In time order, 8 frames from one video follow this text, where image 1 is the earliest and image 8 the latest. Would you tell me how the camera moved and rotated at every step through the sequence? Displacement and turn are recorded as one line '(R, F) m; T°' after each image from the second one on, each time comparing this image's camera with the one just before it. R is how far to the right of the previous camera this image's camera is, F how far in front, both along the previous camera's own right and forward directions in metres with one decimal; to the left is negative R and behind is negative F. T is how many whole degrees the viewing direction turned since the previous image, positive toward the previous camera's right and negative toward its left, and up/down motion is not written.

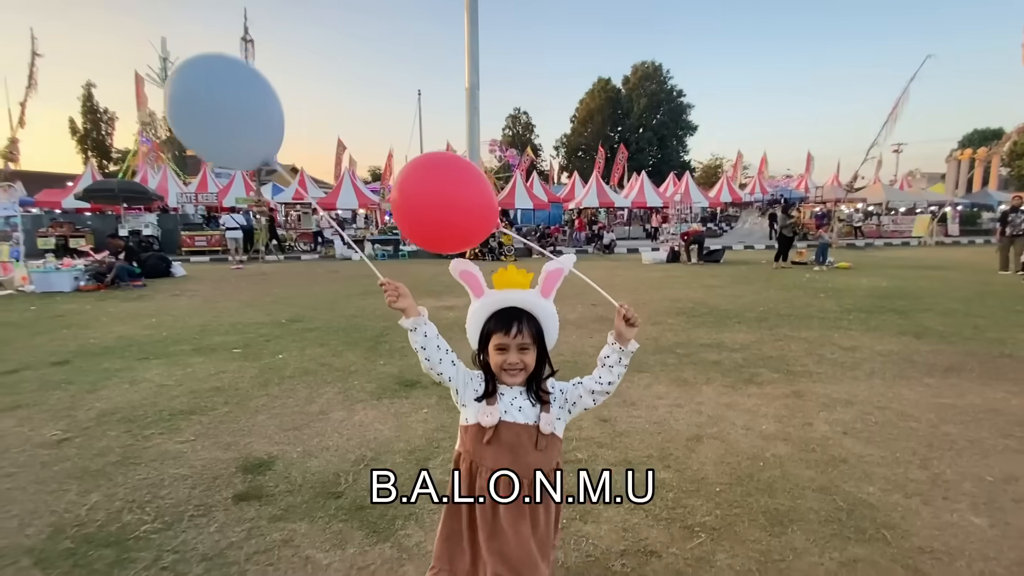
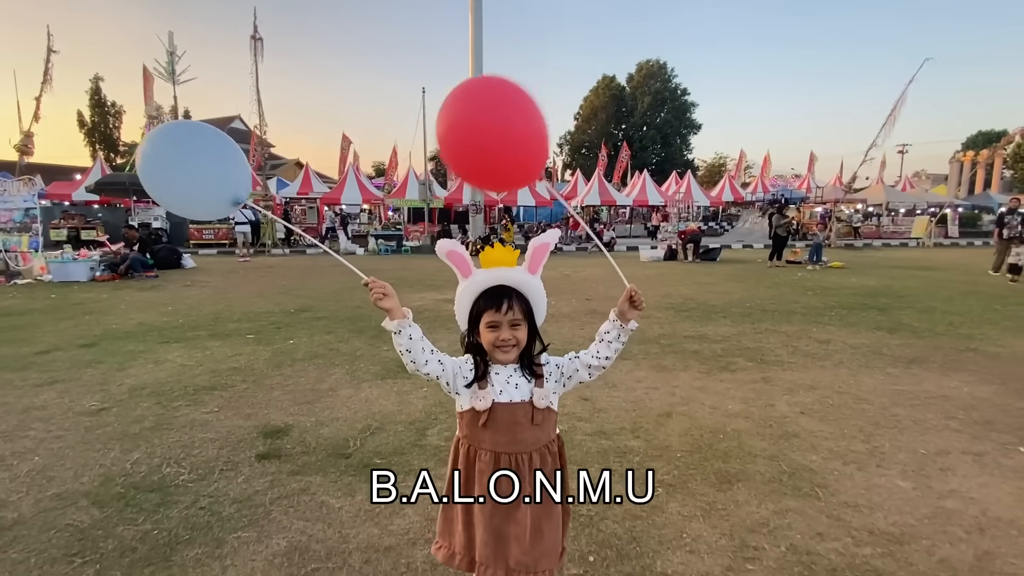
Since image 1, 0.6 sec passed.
(+0.1, -0.3) m; 0°
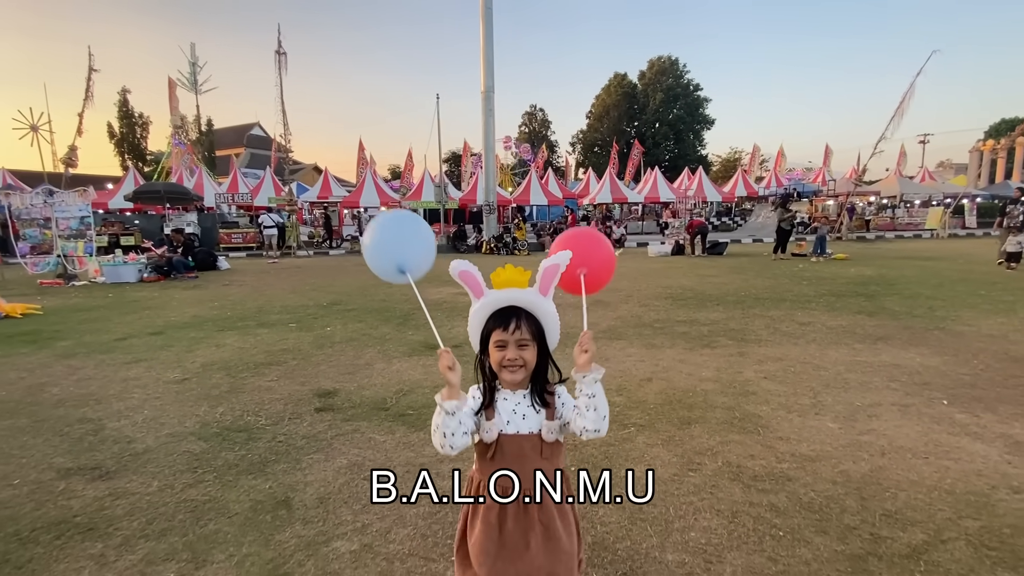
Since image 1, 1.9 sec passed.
(+0.1, -0.7) m; -2°
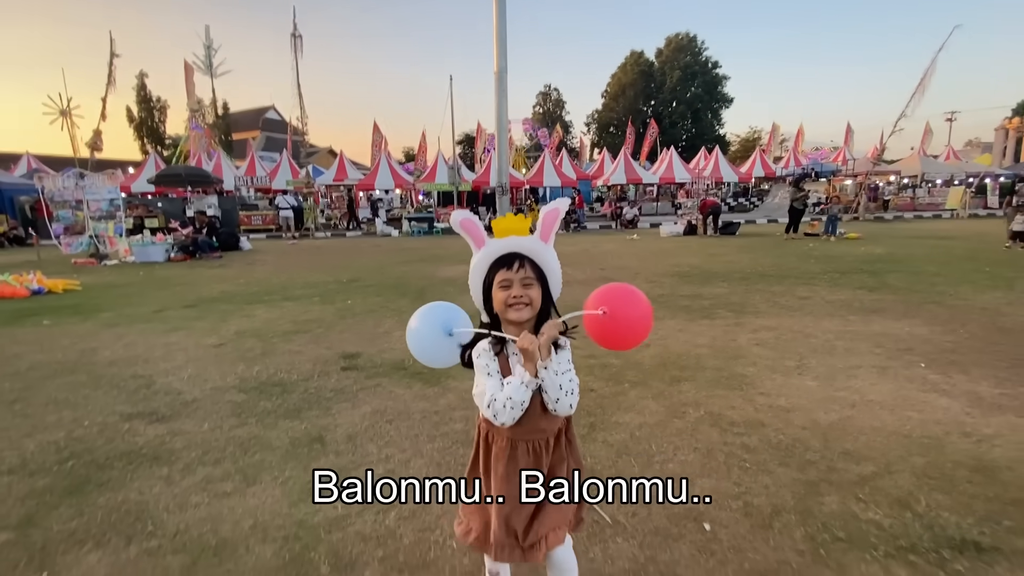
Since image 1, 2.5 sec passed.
(+0.1, -0.3) m; -2°
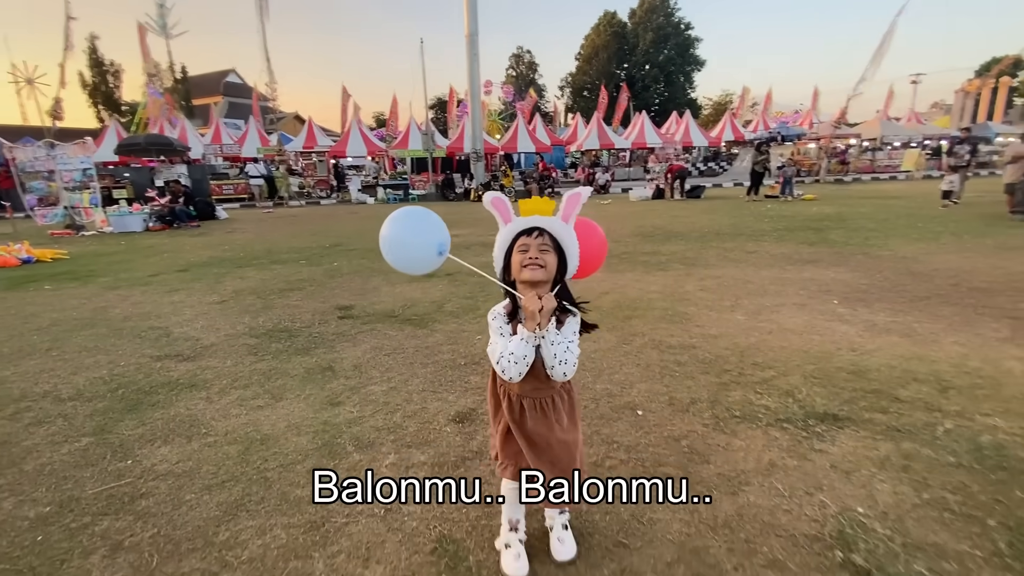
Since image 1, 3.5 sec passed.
(0.0, -0.5) m; +3°
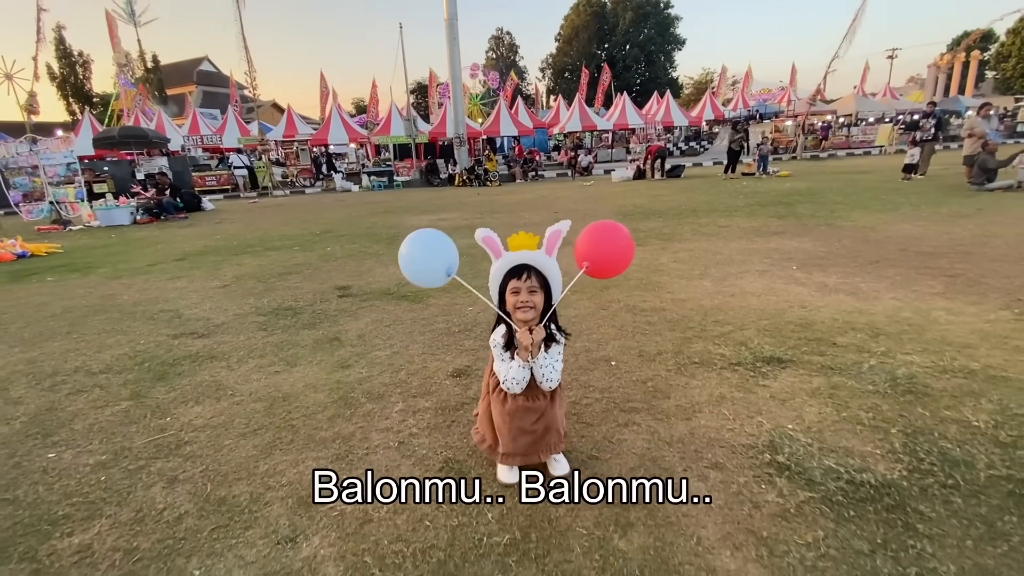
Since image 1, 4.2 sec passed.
(0.0, -0.4) m; +1°
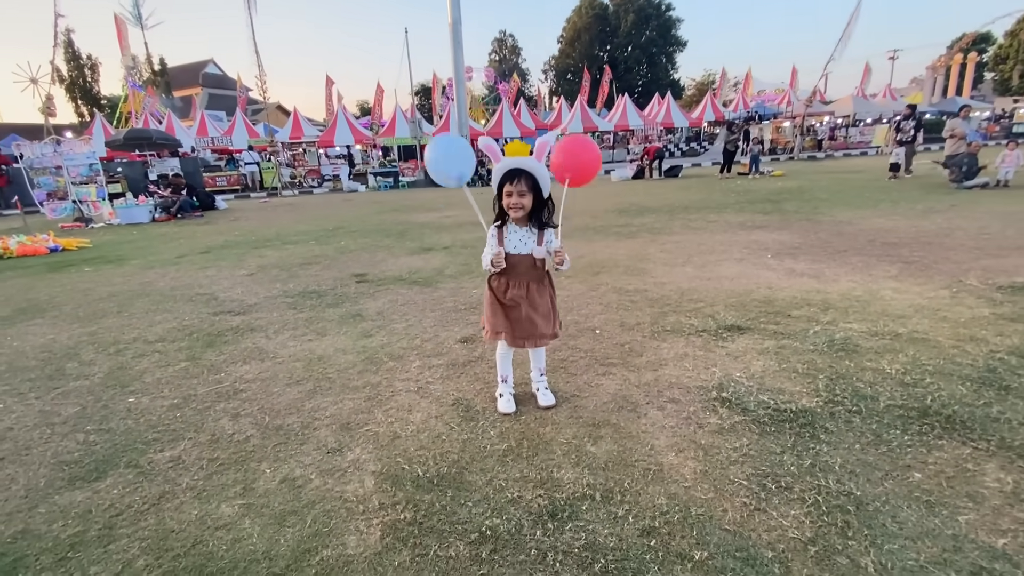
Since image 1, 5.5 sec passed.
(0.0, -0.5) m; 0°
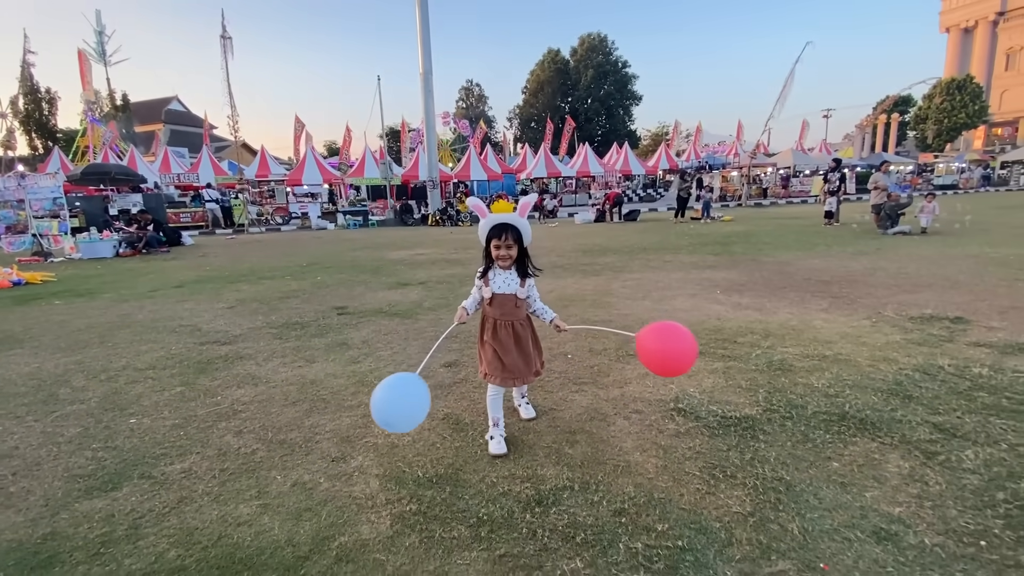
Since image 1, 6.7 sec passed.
(-0.1, -0.4) m; +4°
